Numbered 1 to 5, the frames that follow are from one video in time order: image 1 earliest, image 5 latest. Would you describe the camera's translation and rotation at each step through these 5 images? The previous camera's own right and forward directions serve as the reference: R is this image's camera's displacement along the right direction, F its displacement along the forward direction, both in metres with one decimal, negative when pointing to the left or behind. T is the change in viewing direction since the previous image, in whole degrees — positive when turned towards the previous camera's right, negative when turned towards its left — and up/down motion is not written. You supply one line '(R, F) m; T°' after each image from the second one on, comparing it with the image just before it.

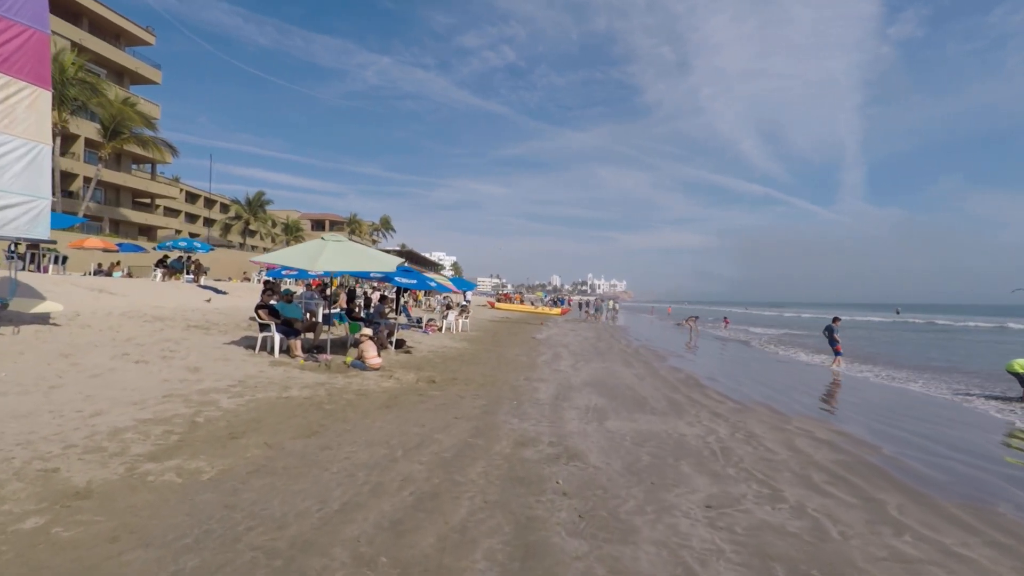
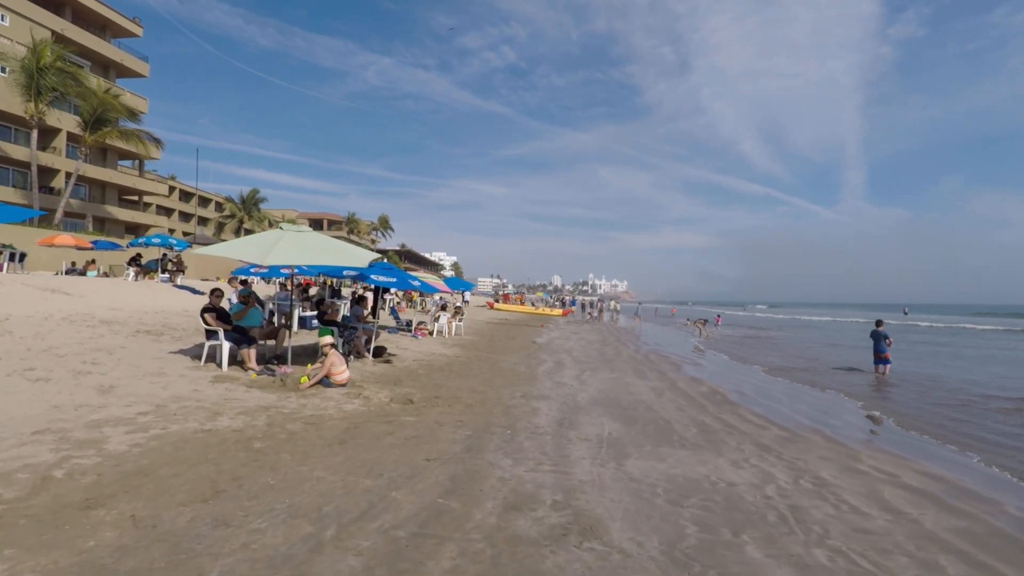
(+0.1, +1.8) m; 0°
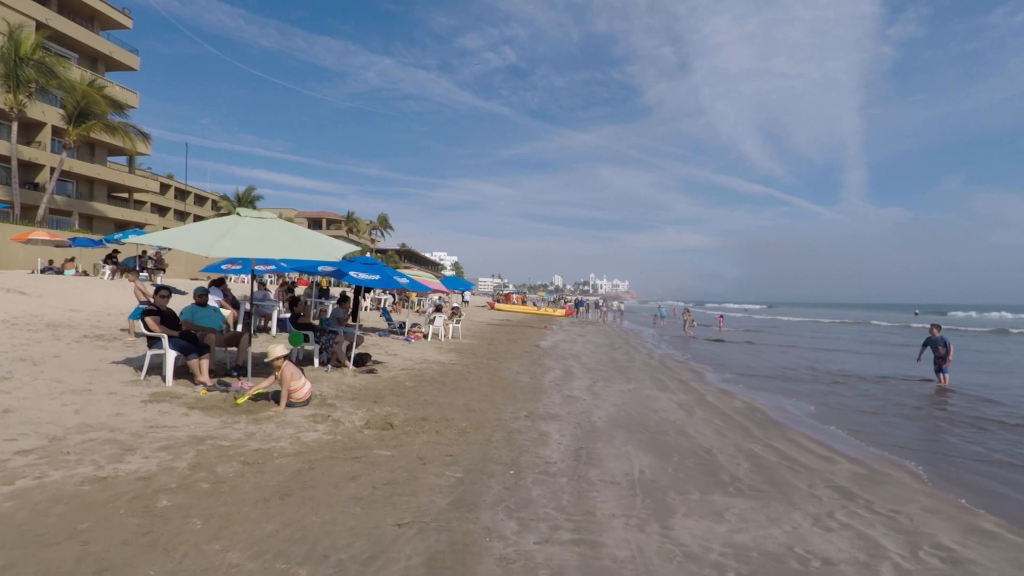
(0.0, +1.6) m; 0°
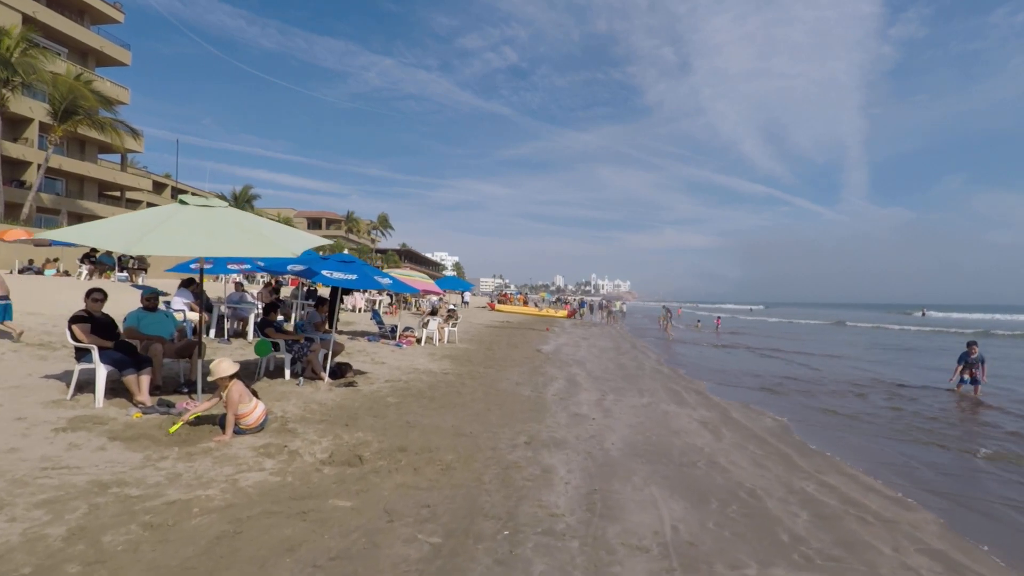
(+0.1, +1.3) m; 0°
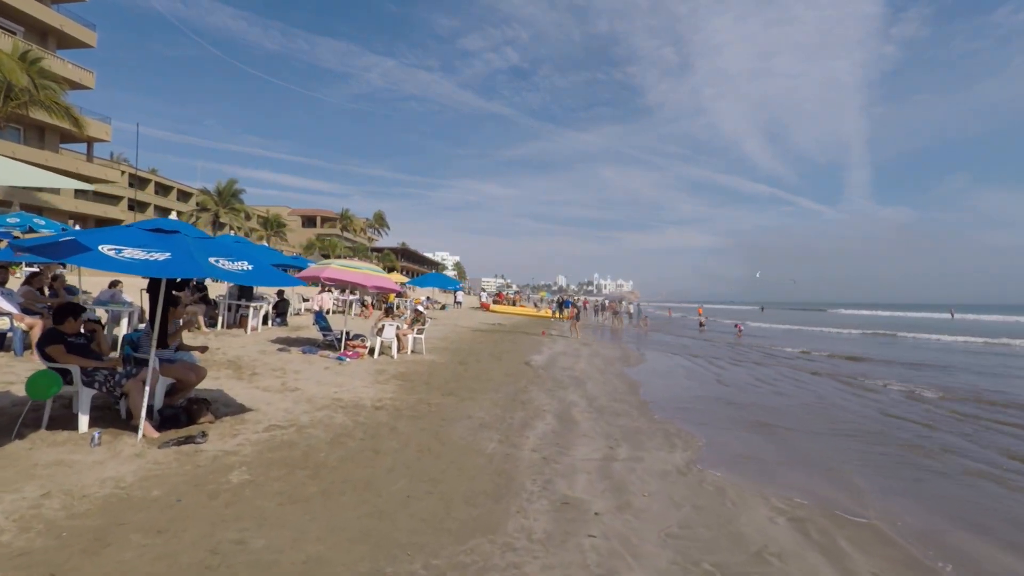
(+0.6, +3.7) m; 0°
